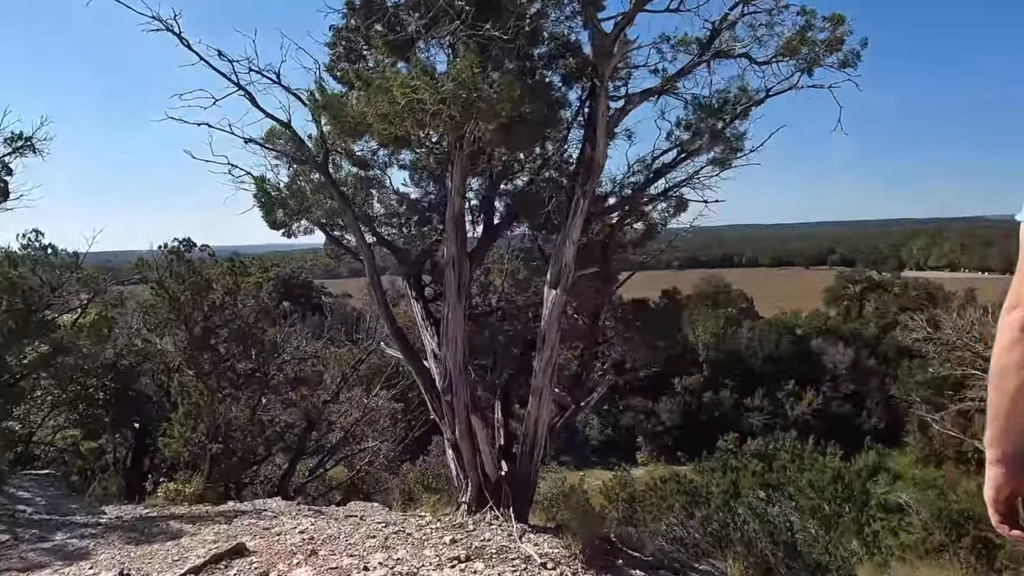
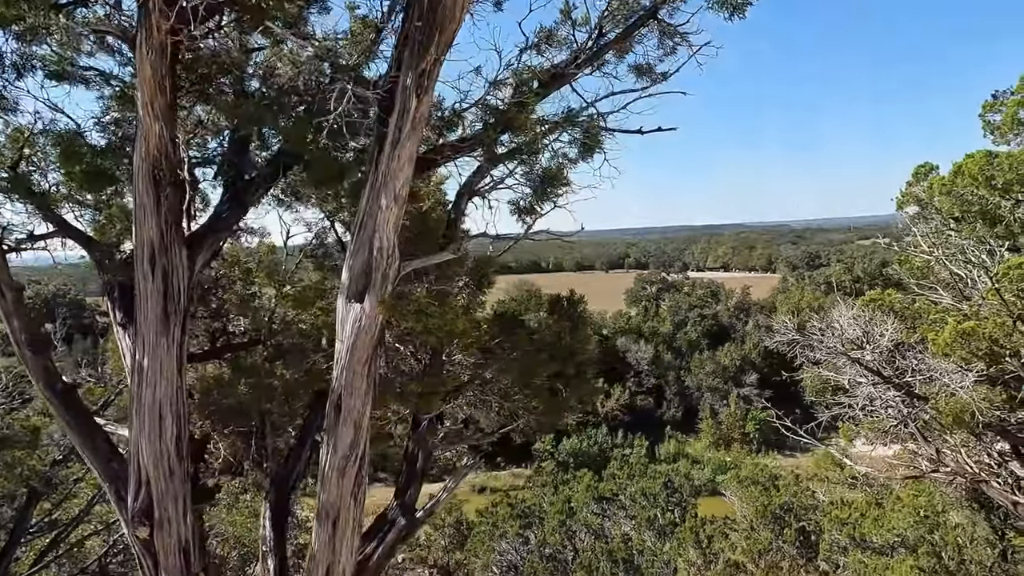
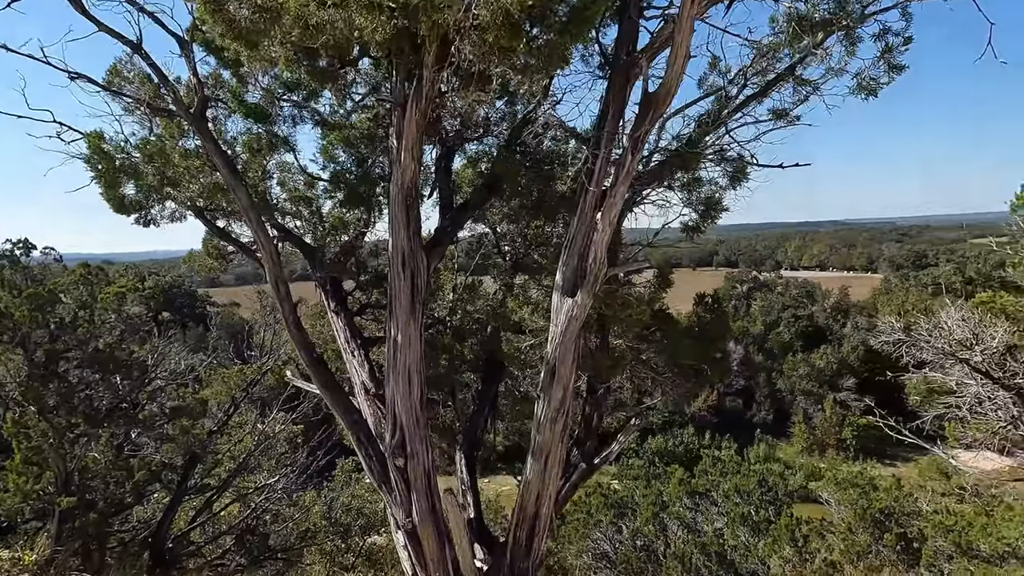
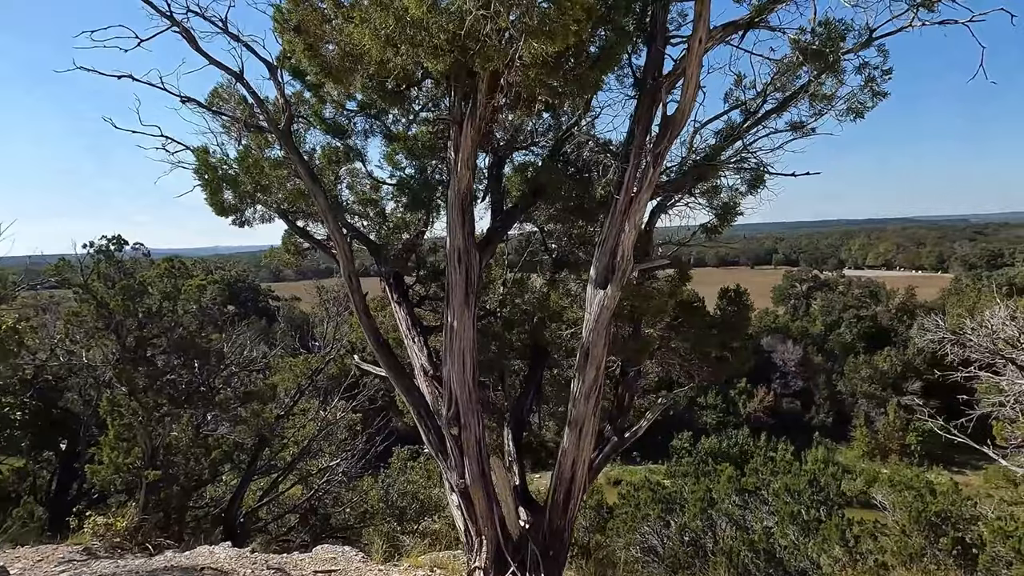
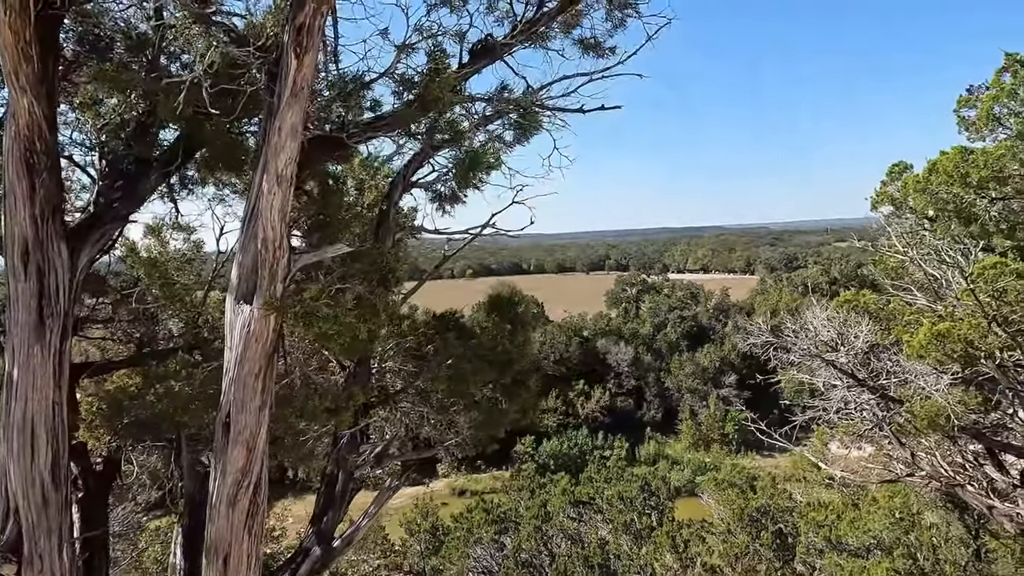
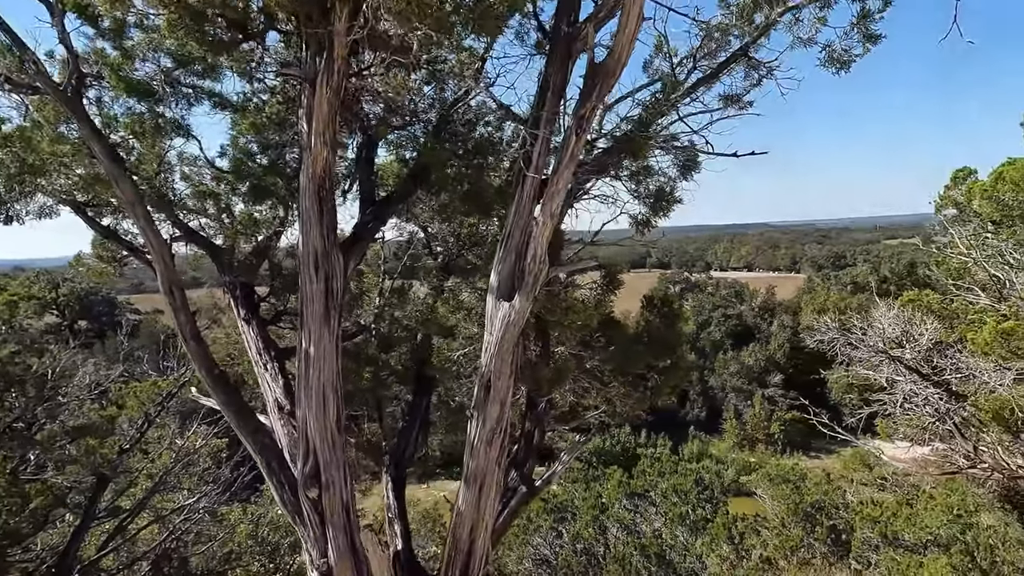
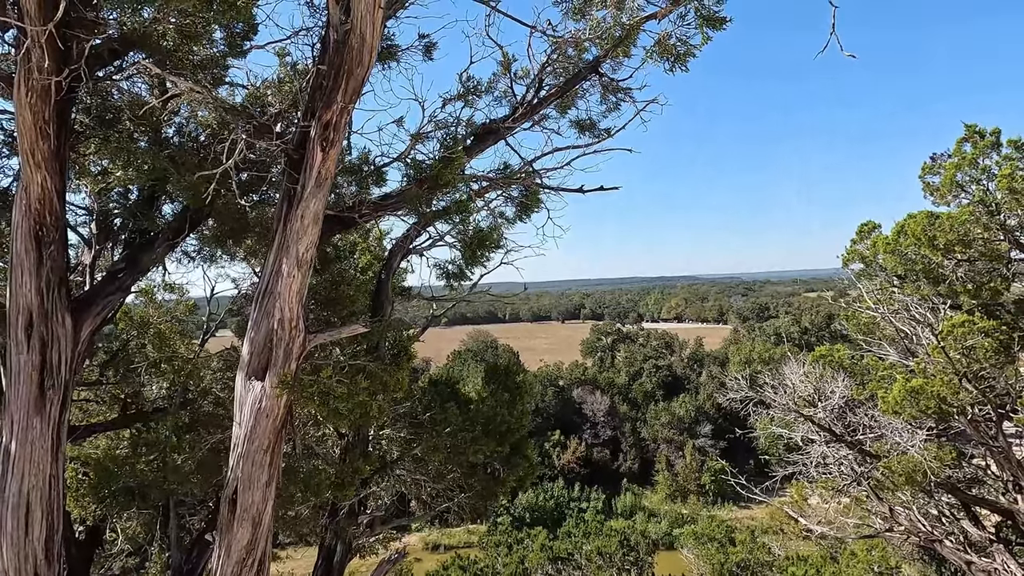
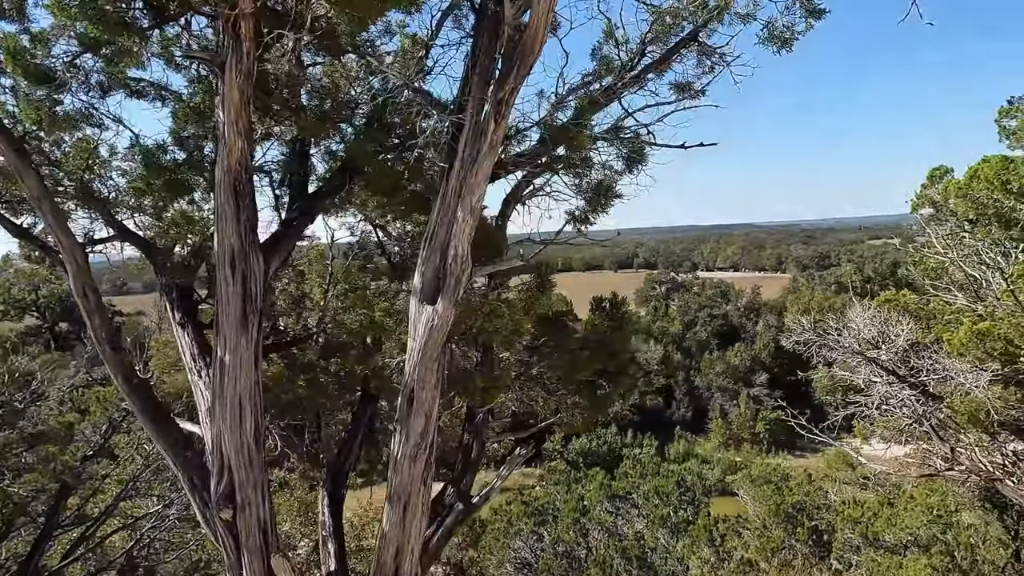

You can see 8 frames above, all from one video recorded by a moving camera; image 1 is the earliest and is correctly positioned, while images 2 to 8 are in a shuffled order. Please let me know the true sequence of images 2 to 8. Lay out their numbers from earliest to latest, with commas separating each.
4, 3, 6, 8, 2, 5, 7
